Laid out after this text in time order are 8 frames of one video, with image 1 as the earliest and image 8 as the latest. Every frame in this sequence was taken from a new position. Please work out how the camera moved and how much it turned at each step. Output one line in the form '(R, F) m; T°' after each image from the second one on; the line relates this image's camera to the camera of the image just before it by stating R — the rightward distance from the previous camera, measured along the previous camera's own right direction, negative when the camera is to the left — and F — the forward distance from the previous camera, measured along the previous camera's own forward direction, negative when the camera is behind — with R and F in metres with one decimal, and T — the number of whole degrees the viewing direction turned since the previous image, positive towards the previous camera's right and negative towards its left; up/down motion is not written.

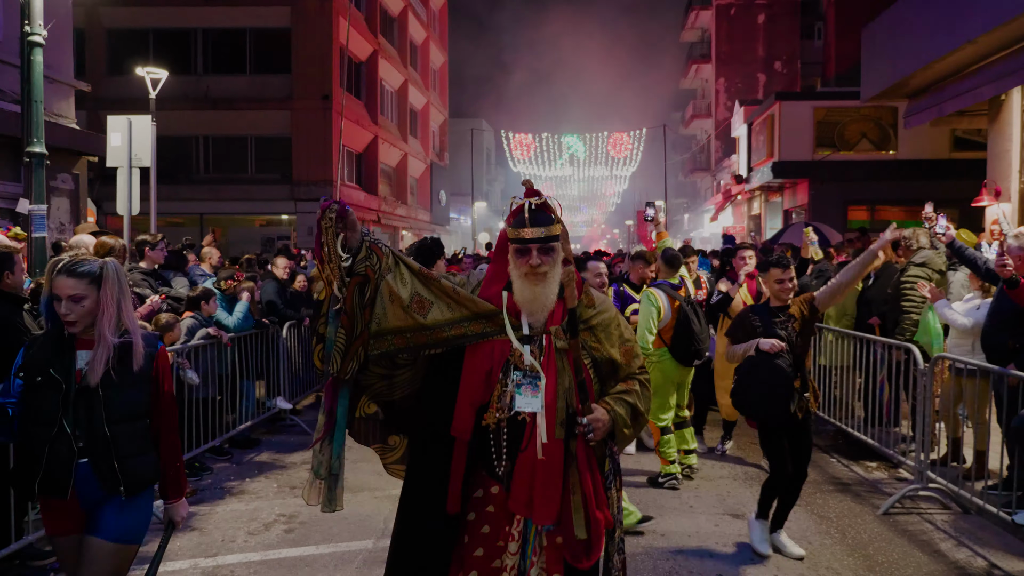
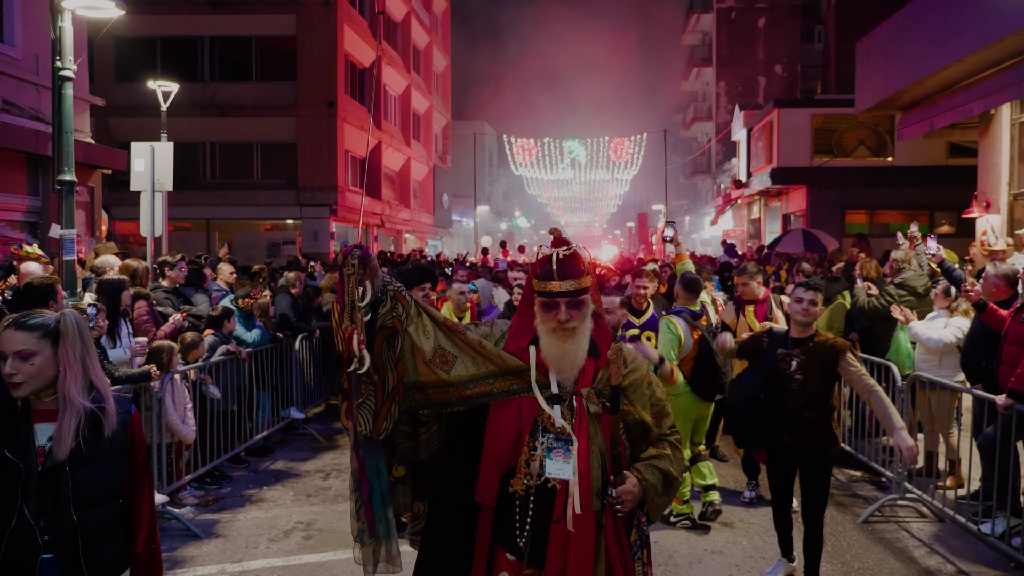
(0.0, -0.4) m; 0°
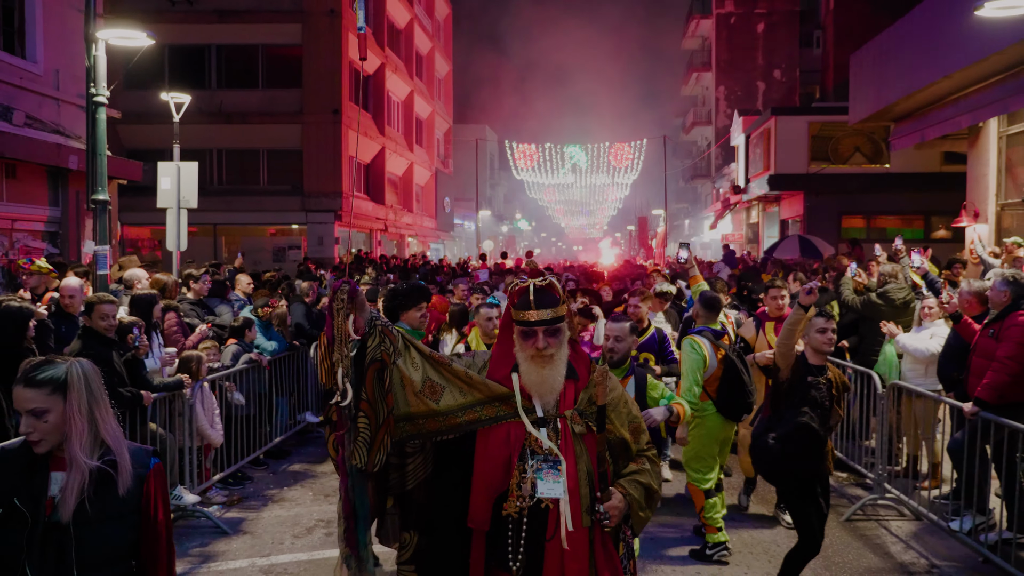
(0.0, -0.5) m; 0°
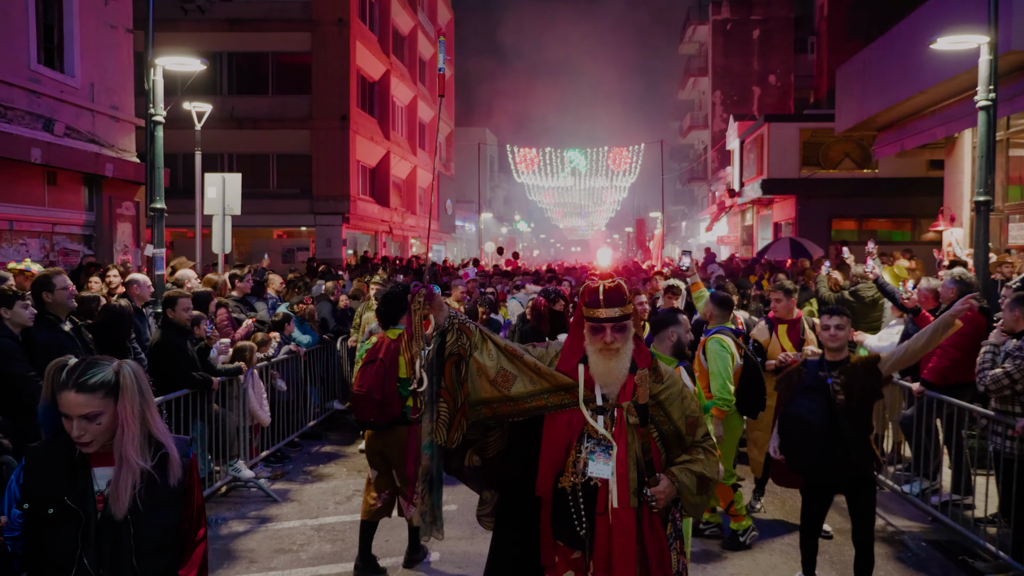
(-0.1, -0.9) m; 0°
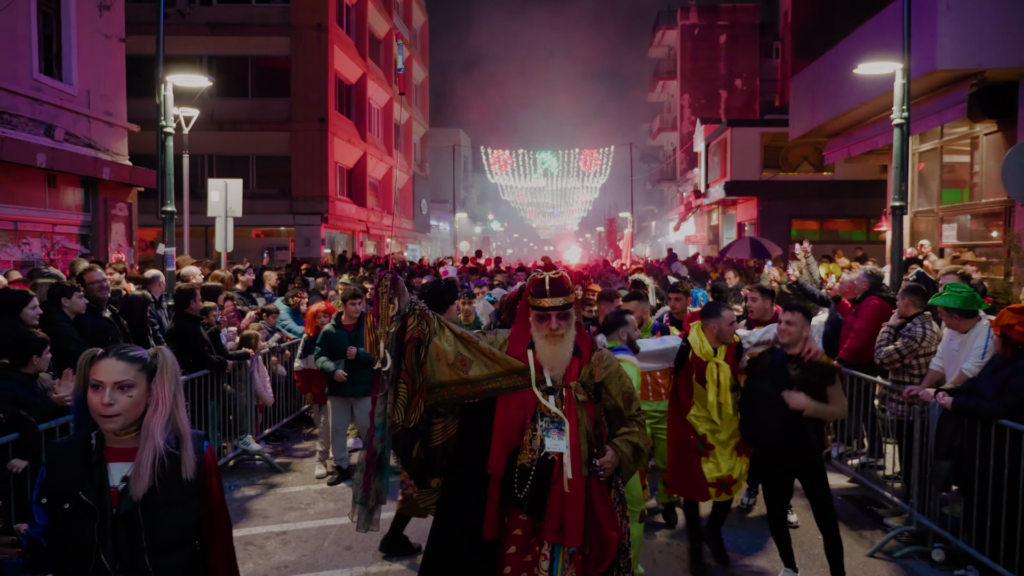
(0.0, -1.0) m; +2°
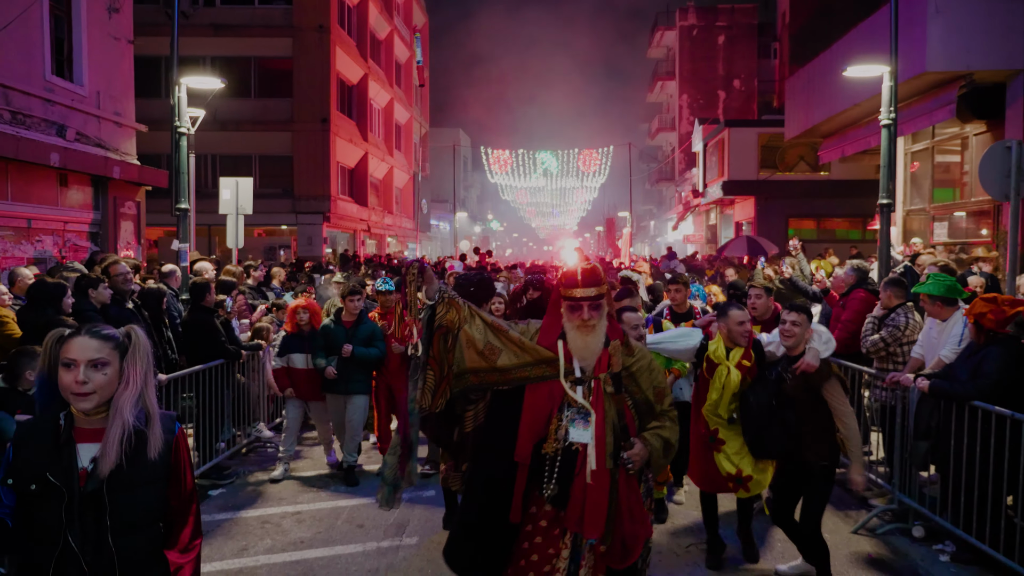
(0.0, -0.3) m; 0°
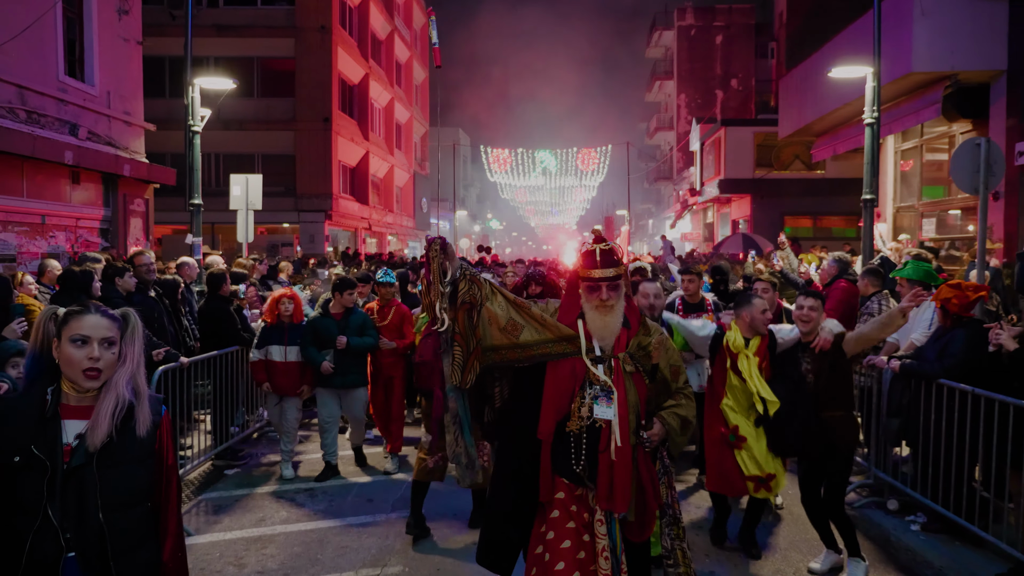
(0.0, -0.4) m; 0°
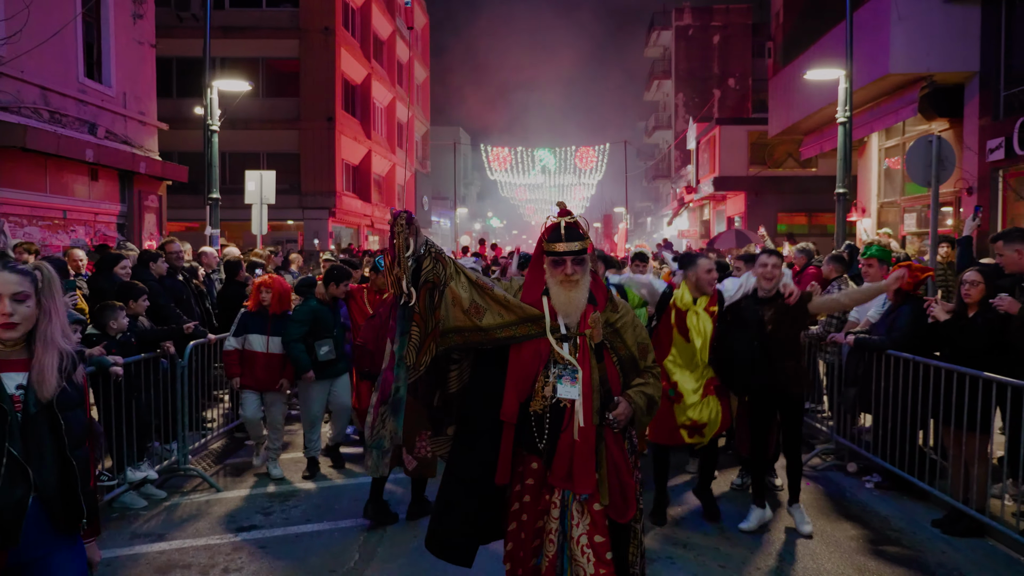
(0.0, -0.7) m; 0°
